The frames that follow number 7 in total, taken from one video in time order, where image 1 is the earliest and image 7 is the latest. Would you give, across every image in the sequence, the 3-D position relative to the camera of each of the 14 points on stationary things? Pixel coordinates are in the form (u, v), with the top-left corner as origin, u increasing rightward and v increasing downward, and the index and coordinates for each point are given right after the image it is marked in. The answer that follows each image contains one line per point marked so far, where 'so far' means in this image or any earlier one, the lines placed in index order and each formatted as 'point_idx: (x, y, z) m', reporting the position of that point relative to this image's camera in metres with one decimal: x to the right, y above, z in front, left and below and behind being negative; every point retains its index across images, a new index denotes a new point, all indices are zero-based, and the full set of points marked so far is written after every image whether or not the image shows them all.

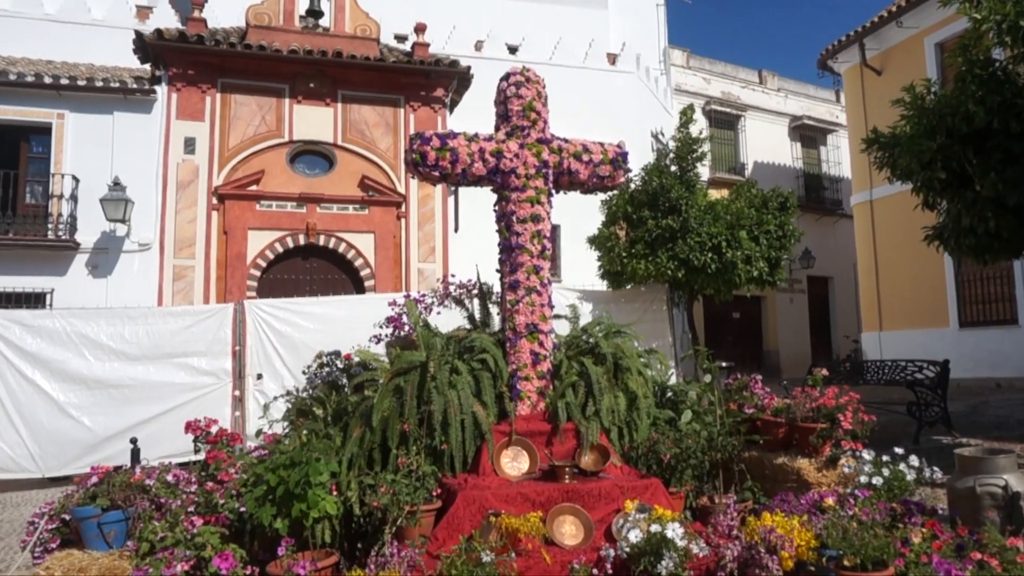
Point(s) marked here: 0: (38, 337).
0: (-5.0, -0.5, +7.7) m
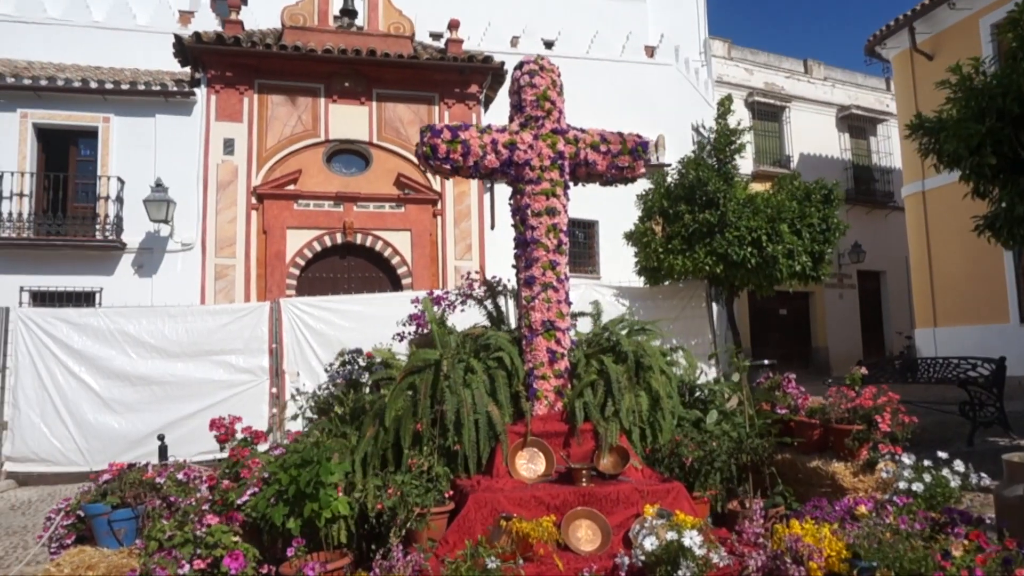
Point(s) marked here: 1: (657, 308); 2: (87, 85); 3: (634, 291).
0: (-4.6, -0.5, +7.9) m
1: (+1.8, -0.3, +9.2) m
2: (-6.2, +3.0, +10.7) m
3: (+1.5, 0.0, +9.1) m
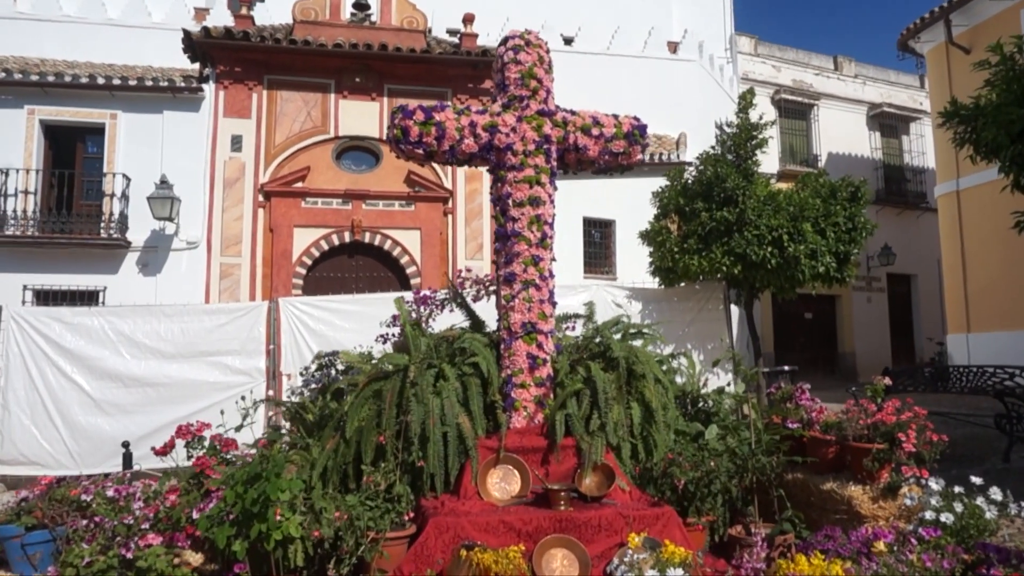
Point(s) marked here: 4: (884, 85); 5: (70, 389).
0: (-4.6, -0.5, +7.7) m
1: (+1.9, -0.3, +8.8) m
2: (-6.0, +3.0, +10.6) m
3: (+1.6, 0.0, +8.7) m
4: (+8.8, +4.8, +17.4) m
5: (-4.6, -1.0, +7.6) m
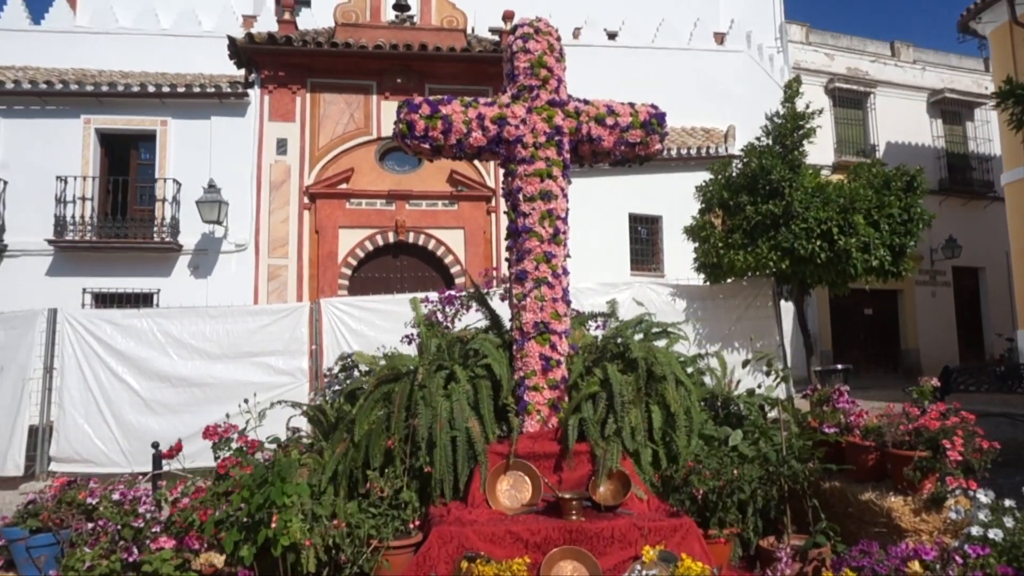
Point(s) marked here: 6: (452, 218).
0: (-4.2, -0.5, +7.9) m
1: (+2.4, -0.3, +8.5) m
2: (-5.4, +2.9, +10.9) m
3: (+2.1, 0.0, +8.4) m
4: (+9.9, +5.0, +16.5) m
5: (-4.2, -1.1, +7.8) m
6: (-0.9, +1.1, +11.2) m
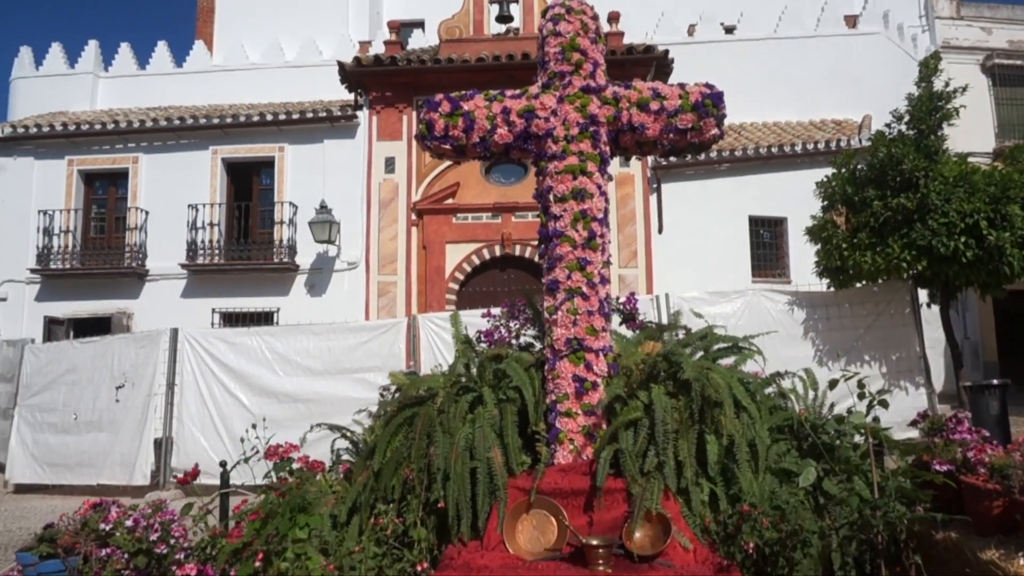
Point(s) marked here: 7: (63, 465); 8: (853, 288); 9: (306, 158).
0: (-3.1, -0.7, +8.2) m
1: (+3.4, -0.3, +7.6) m
2: (-3.9, +2.6, +11.4) m
3: (+3.1, -0.1, +7.6) m
4: (+12.1, +5.0, +14.3) m
5: (-3.1, -1.3, +8.2) m
6: (+0.7, +0.9, +10.9) m
7: (-5.3, -2.1, +8.7) m
8: (+3.5, 0.0, +7.6) m
9: (-3.3, +2.1, +11.7) m
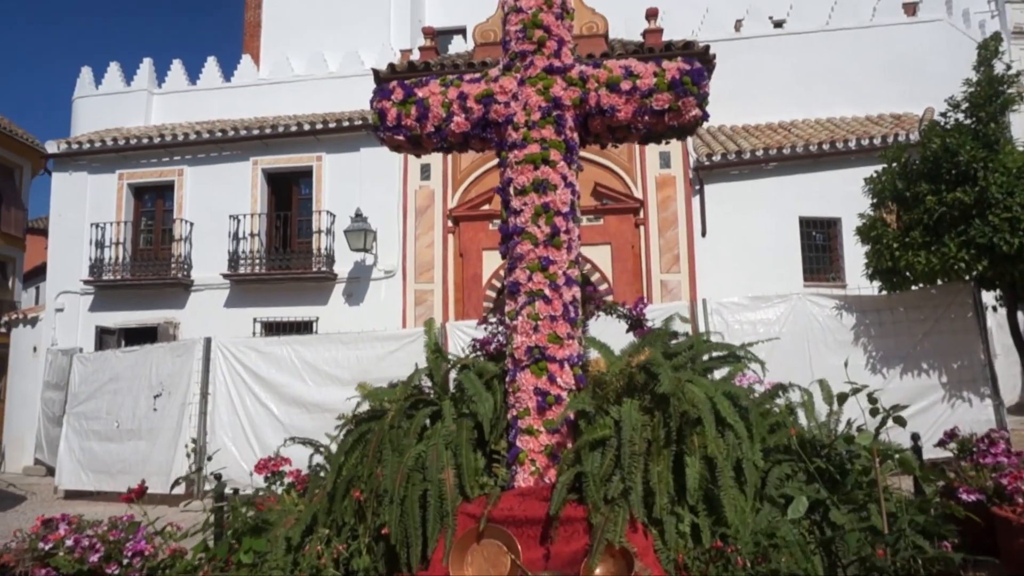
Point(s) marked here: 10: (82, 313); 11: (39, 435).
0: (-2.7, -0.8, +8.2) m
1: (+3.7, -0.4, +7.1) m
2: (-3.3, +2.5, +11.5) m
3: (+3.4, -0.1, +7.1) m
4: (+12.9, +5.0, +13.0) m
5: (-2.8, -1.4, +8.1) m
6: (+1.2, +0.8, +10.6) m
7: (-4.9, -2.2, +8.9) m
8: (+3.8, 0.0, +7.1) m
9: (-2.7, +1.9, +11.7) m
10: (-7.2, -0.4, +12.2) m
11: (-7.3, -2.3, +11.3) m
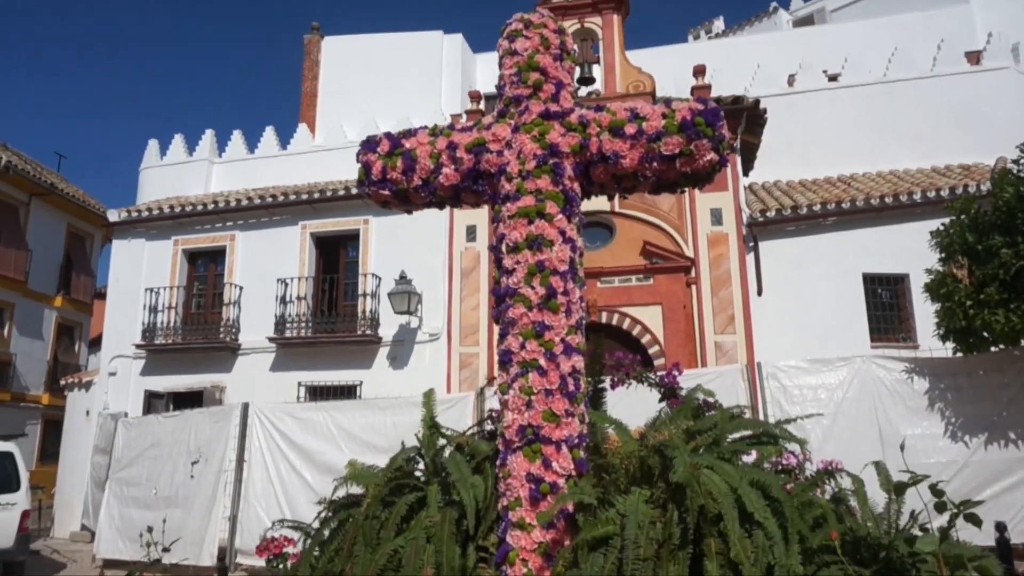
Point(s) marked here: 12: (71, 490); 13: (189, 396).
0: (-2.3, -1.5, +8.0) m
1: (+4.1, -0.9, +6.4) m
2: (-2.6, +1.5, +11.6) m
3: (+3.8, -0.7, +6.5) m
4: (+13.7, +4.0, +12.0) m
5: (-2.3, -2.1, +7.9) m
6: (+1.8, -0.1, +10.2) m
7: (-4.4, -3.0, +8.7) m
8: (+4.1, -0.6, +6.4) m
9: (-2.0, +0.9, +11.7) m
10: (-6.4, -1.5, +12.3) m
11: (-6.6, -3.3, +11.4) m
12: (-7.2, -3.3, +11.9) m
13: (-5.3, -1.8, +12.2) m
